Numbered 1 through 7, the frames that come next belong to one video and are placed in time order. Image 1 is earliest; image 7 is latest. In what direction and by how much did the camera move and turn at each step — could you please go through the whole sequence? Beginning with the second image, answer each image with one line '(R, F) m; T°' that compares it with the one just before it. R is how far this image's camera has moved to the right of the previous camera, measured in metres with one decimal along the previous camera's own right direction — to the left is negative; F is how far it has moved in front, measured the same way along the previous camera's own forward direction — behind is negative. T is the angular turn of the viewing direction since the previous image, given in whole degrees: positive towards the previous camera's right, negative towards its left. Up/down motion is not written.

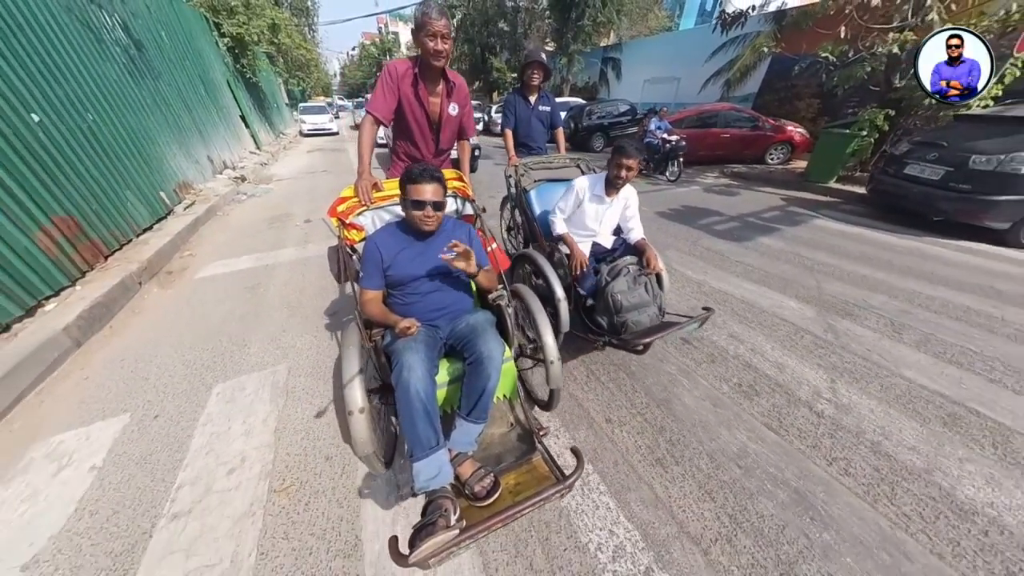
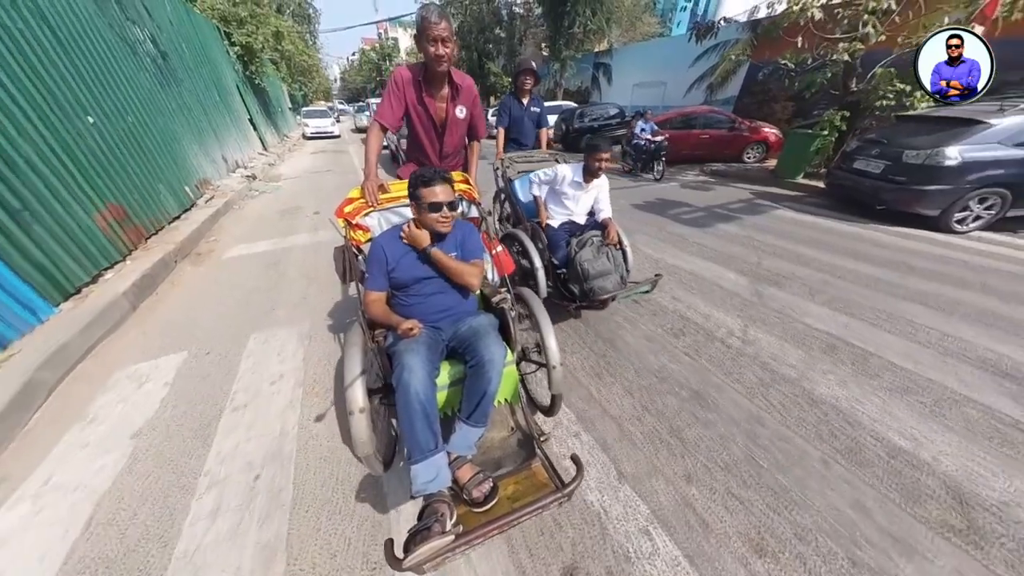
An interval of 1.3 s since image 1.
(+0.2, -0.6) m; 0°
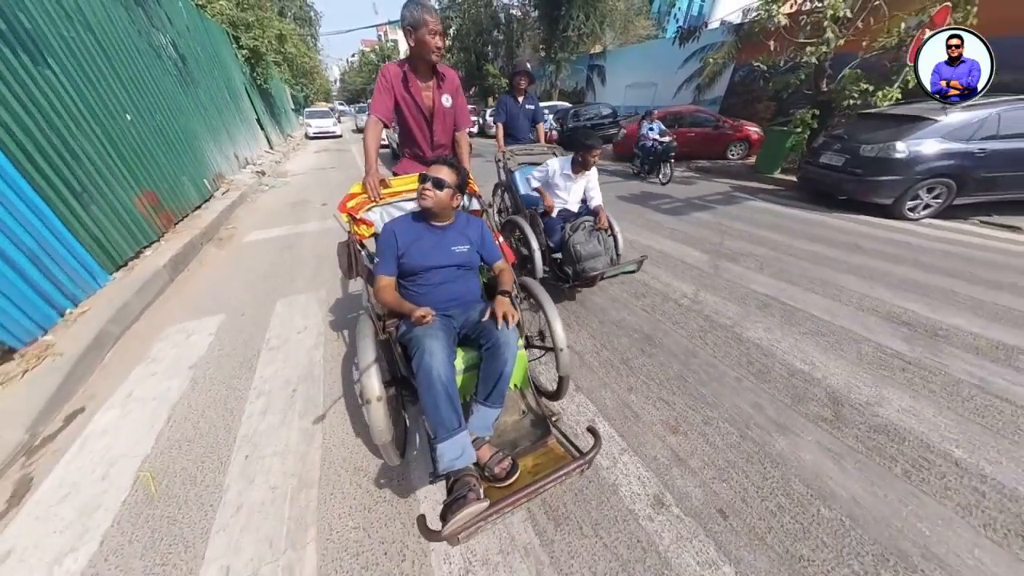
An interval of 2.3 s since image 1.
(+0.1, -0.5) m; 0°
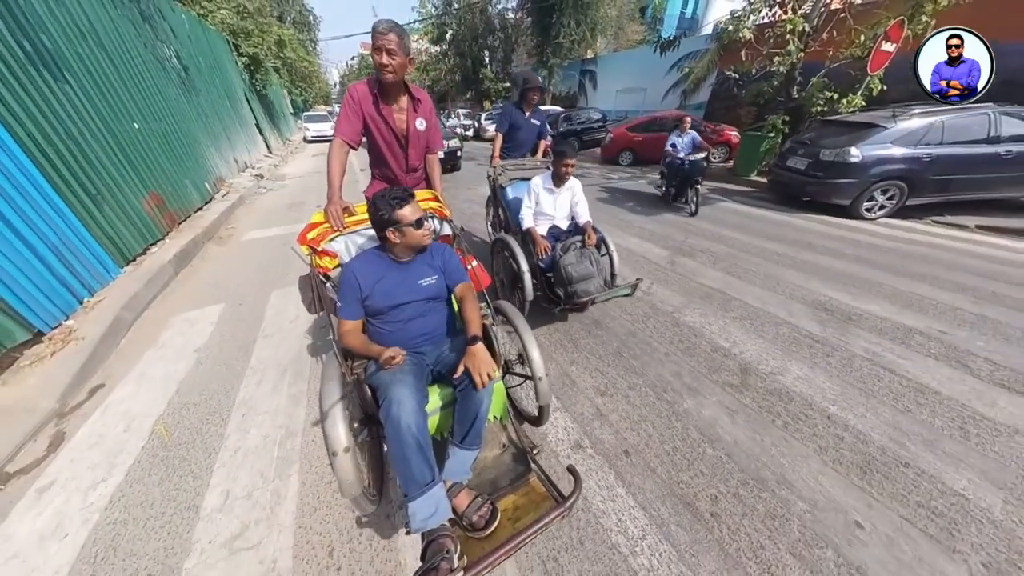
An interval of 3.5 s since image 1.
(+0.3, -0.4) m; 0°
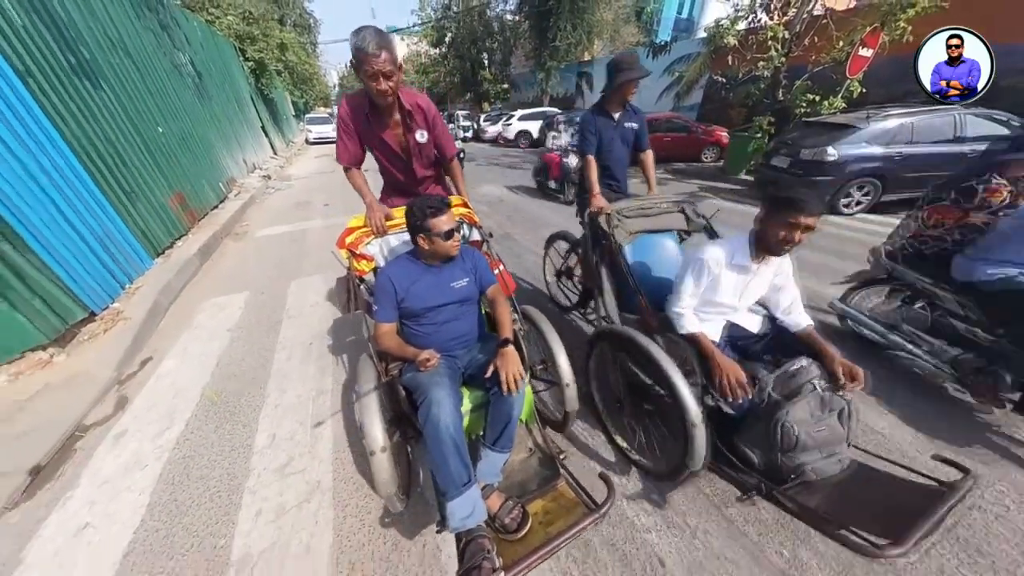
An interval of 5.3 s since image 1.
(0.0, -0.4) m; 0°
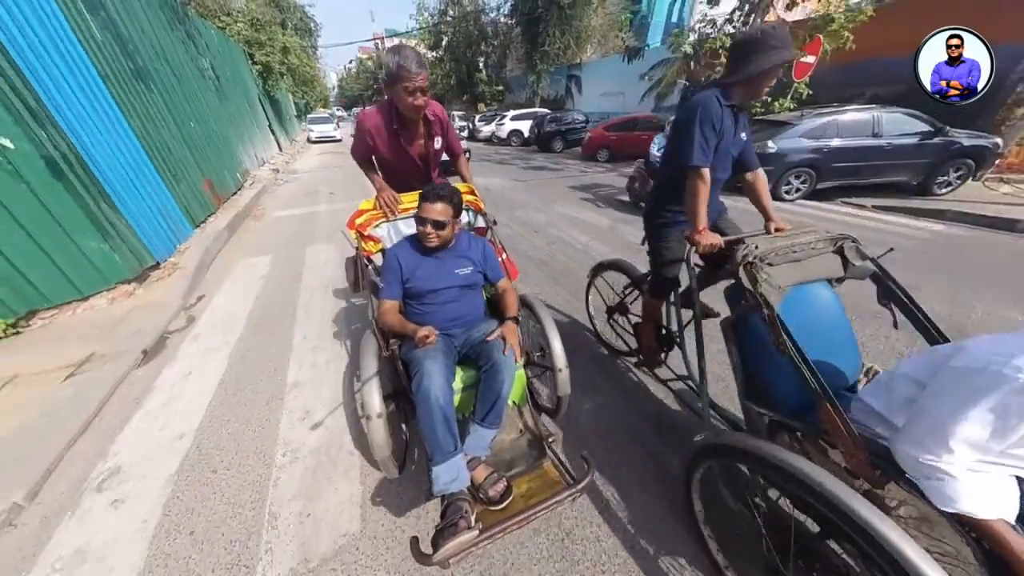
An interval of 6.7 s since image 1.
(+0.3, -1.0) m; 0°
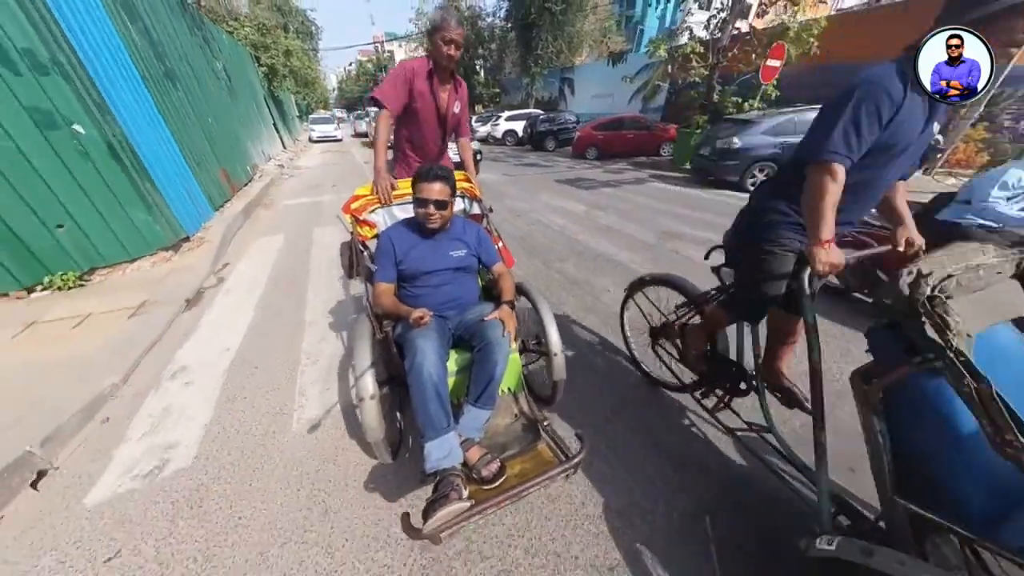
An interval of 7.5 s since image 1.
(+0.2, -0.7) m; 0°
